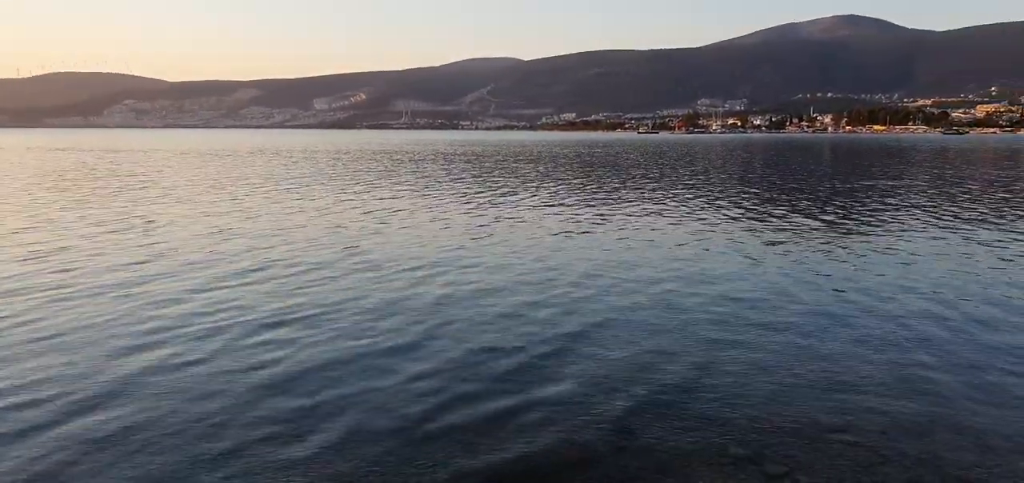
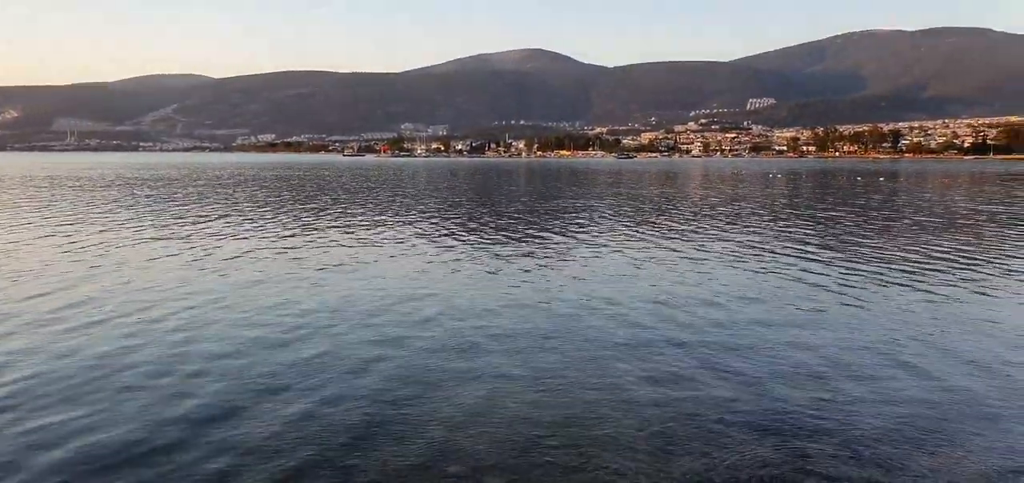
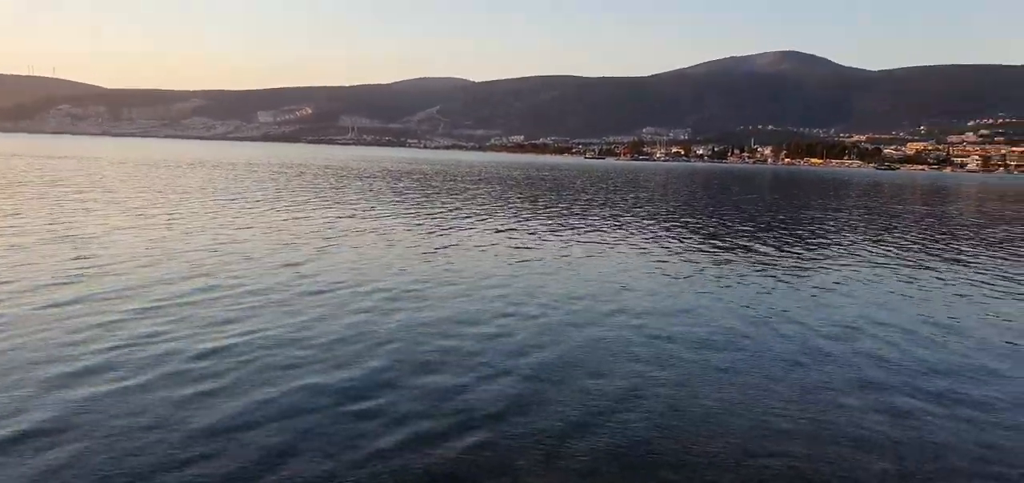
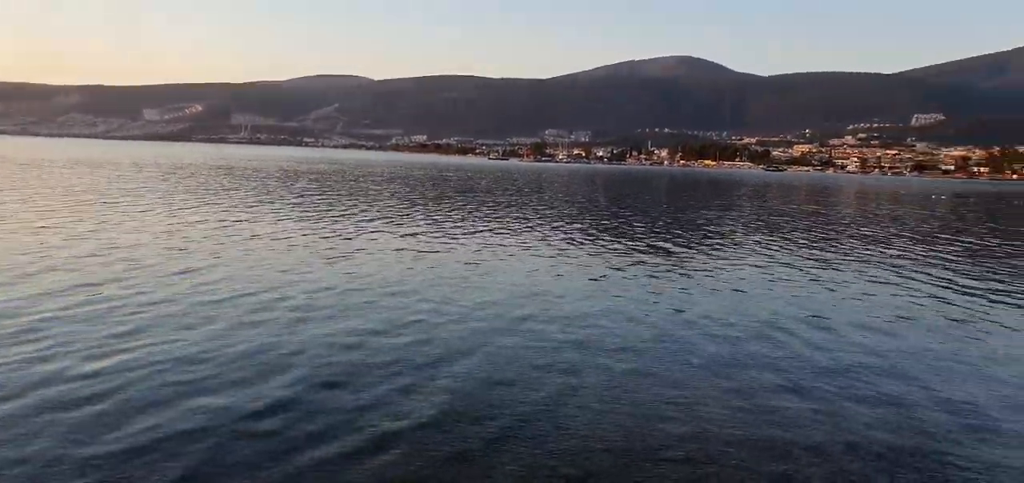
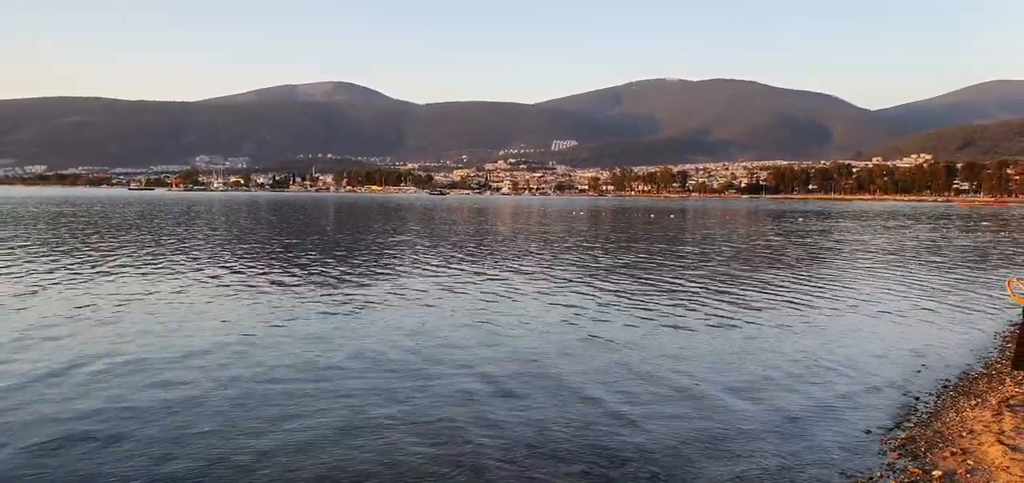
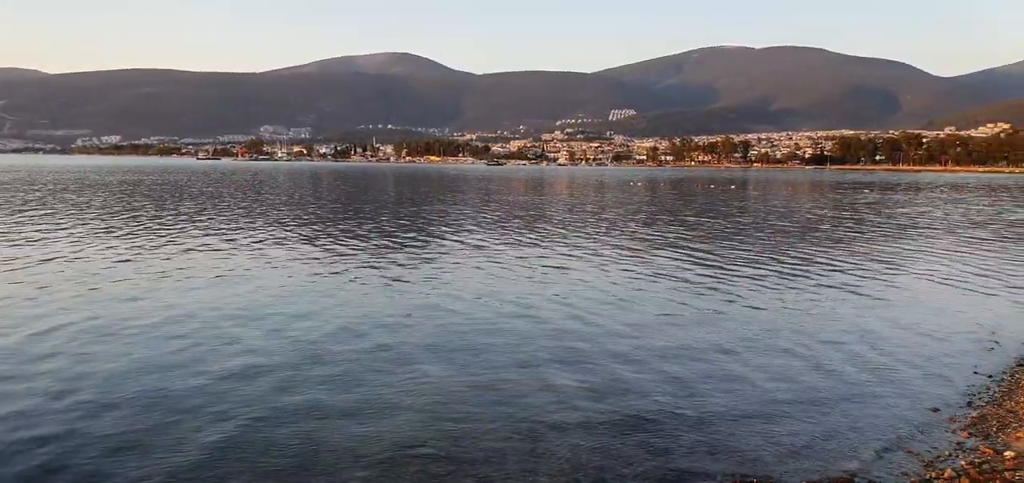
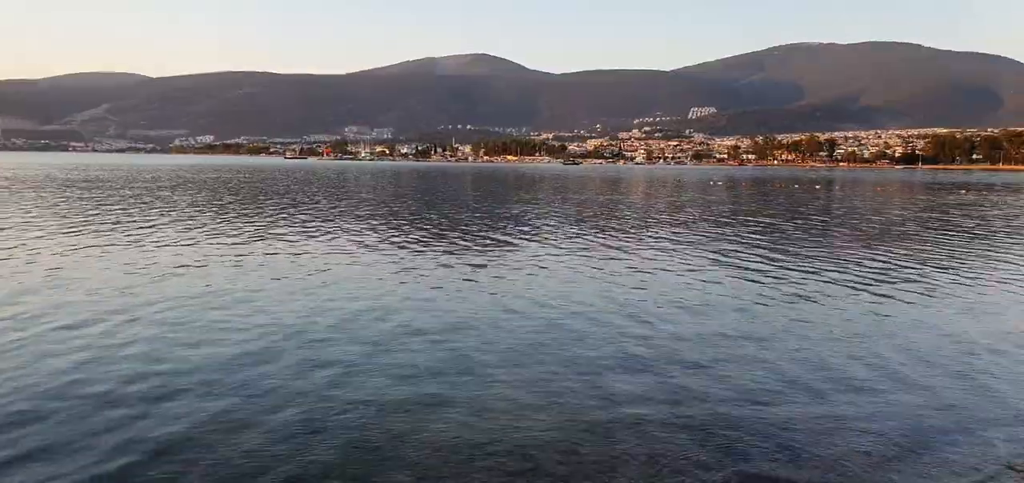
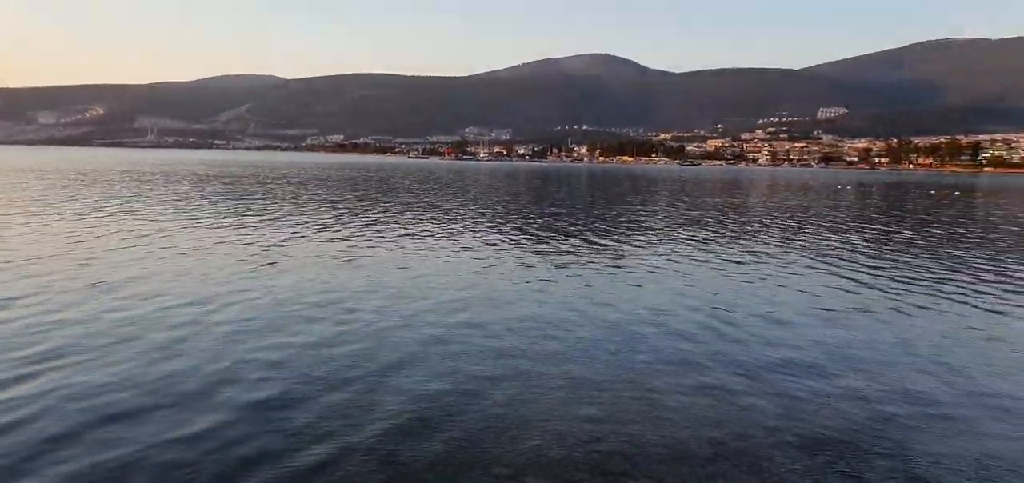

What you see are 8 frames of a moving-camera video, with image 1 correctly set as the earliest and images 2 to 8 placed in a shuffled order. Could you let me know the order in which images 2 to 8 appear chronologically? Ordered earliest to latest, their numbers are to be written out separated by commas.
3, 4, 8, 2, 7, 6, 5
